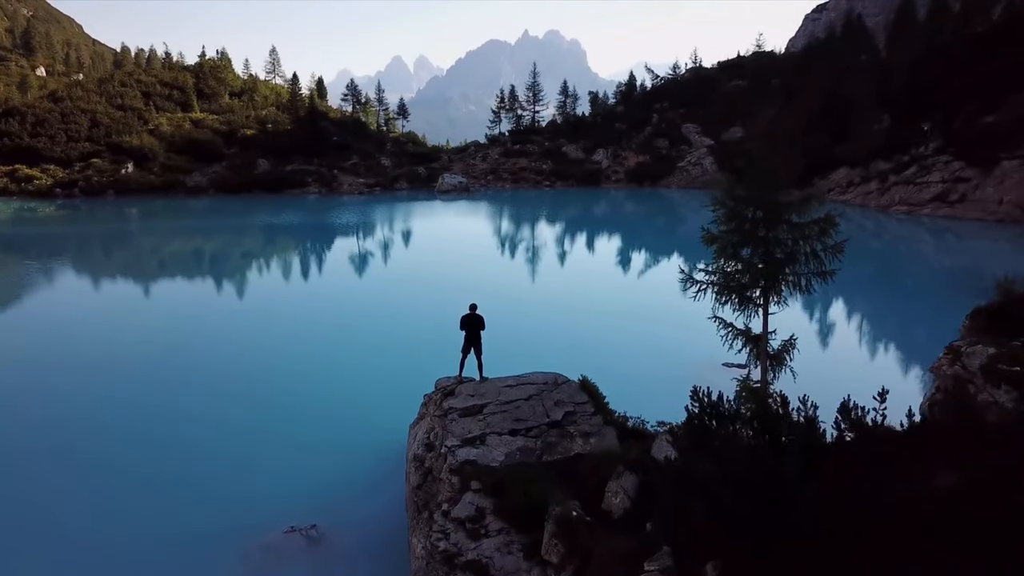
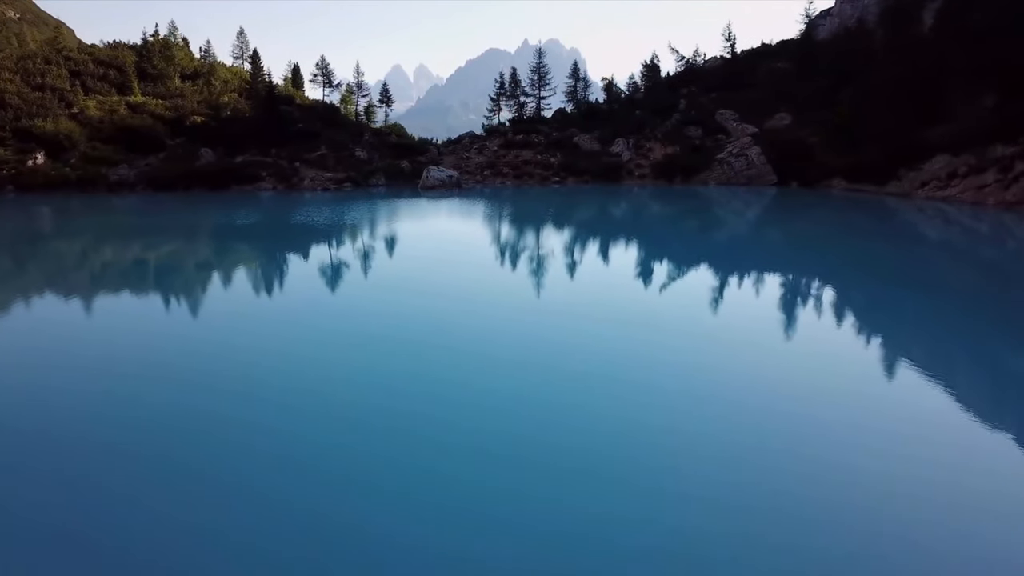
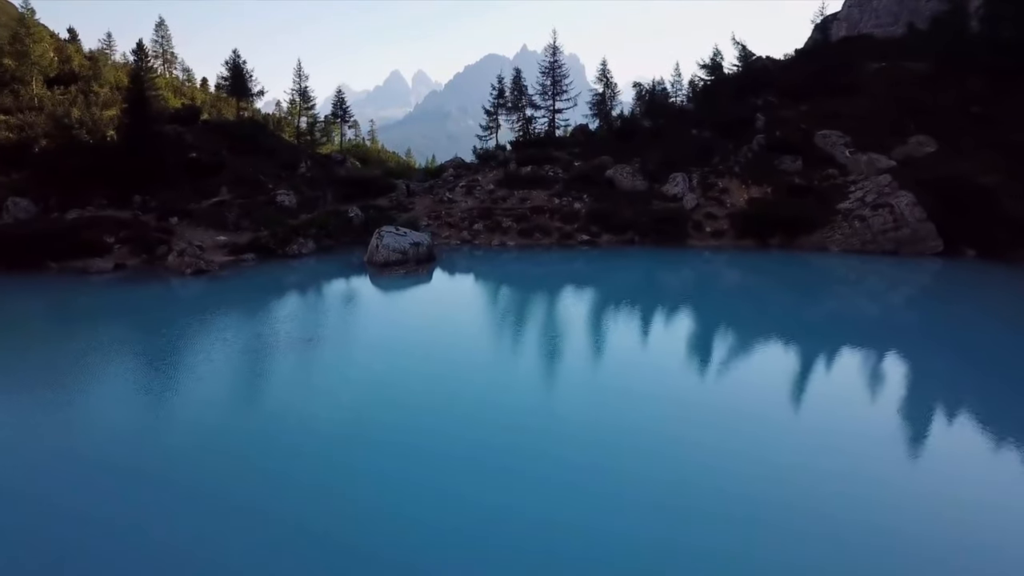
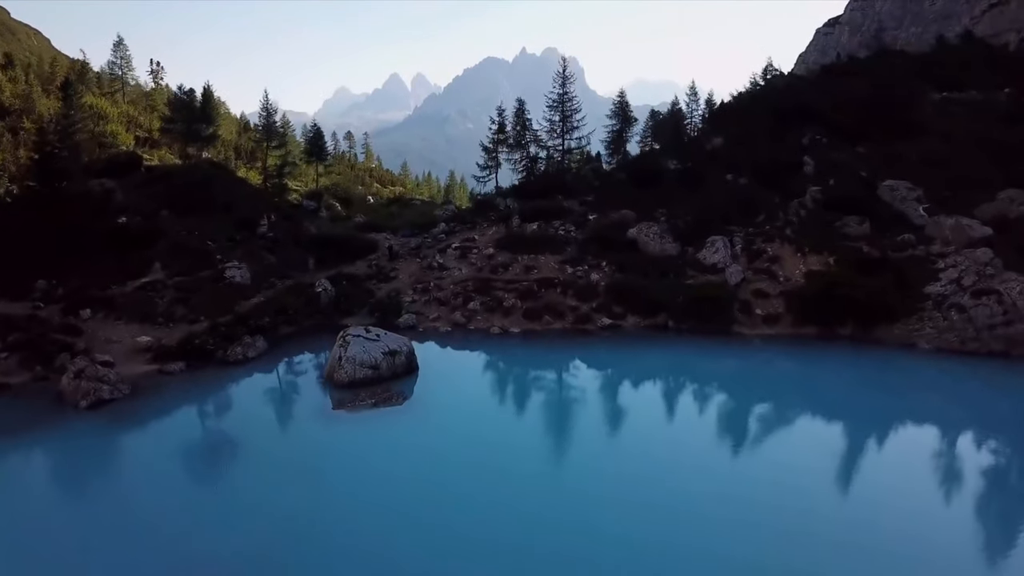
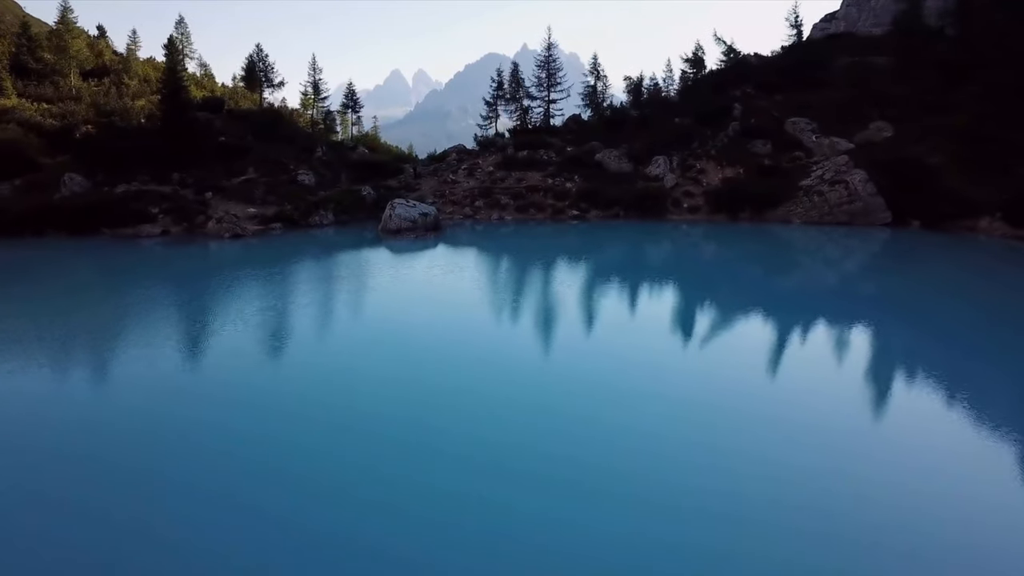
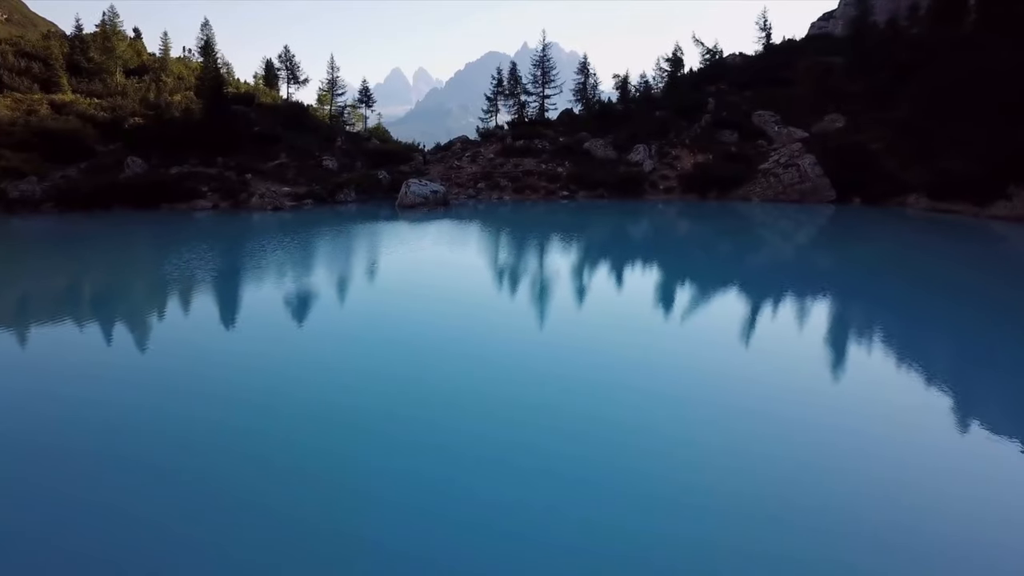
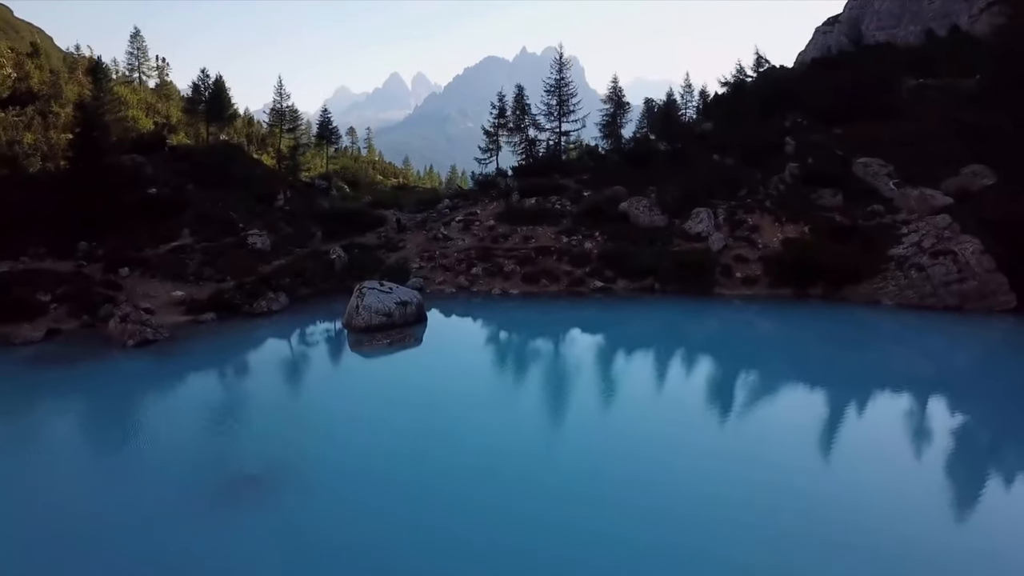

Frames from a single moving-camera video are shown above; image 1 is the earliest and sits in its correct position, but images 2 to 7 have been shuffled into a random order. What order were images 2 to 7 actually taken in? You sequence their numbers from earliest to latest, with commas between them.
2, 6, 5, 3, 7, 4
